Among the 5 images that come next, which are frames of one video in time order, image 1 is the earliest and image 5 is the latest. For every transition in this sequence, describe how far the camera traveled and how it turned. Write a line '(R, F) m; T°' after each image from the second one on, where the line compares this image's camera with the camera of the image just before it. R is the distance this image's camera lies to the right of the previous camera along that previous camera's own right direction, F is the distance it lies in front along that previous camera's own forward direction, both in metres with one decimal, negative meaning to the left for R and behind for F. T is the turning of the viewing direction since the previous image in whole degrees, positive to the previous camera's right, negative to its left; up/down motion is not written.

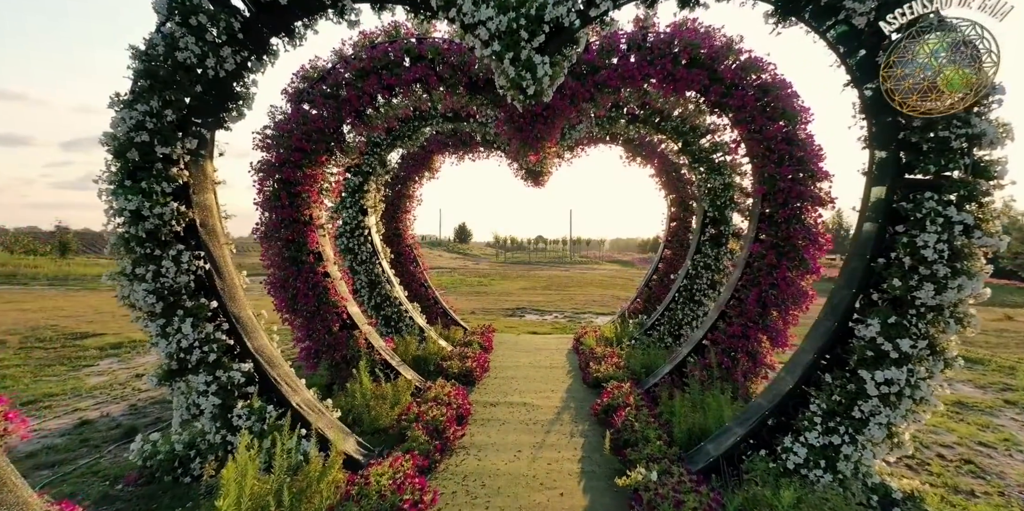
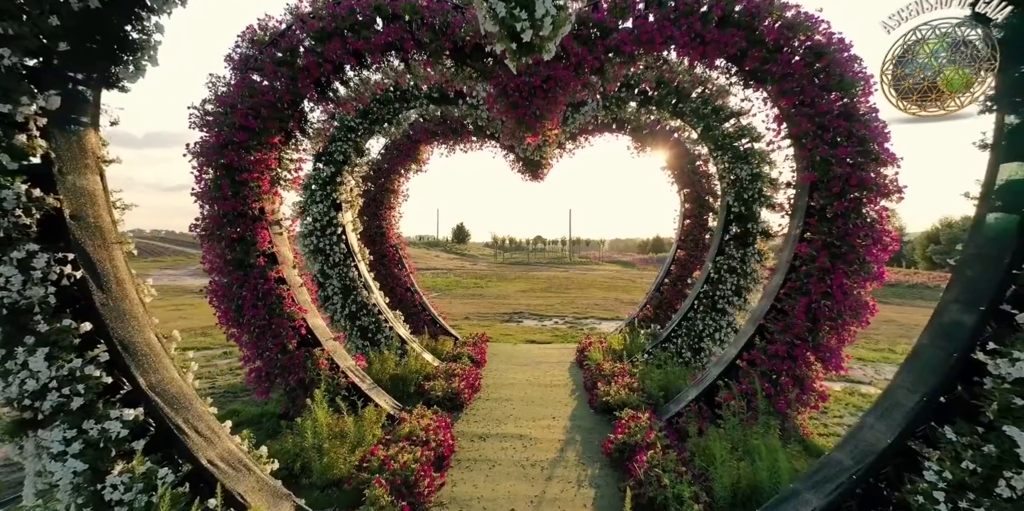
(0.0, +0.7) m; 0°
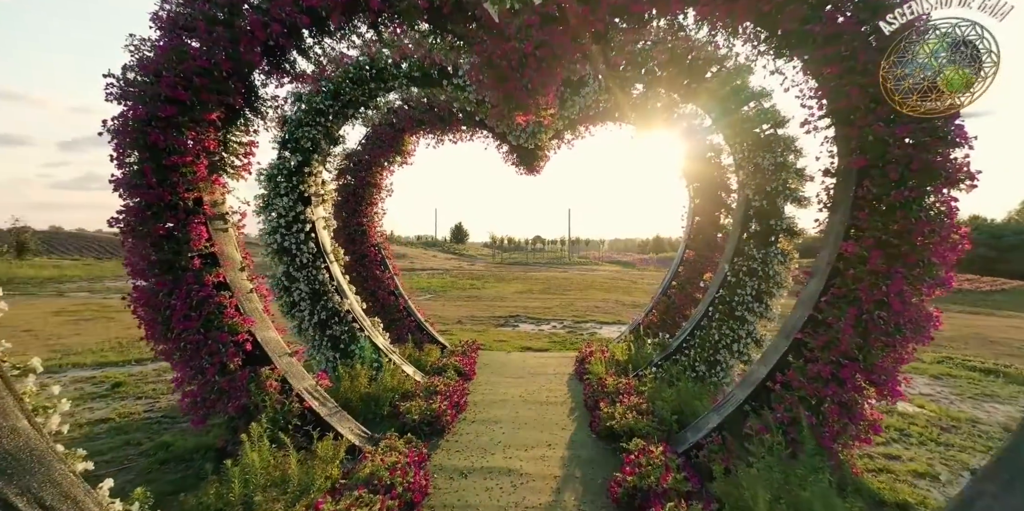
(+0.1, +0.6) m; 0°
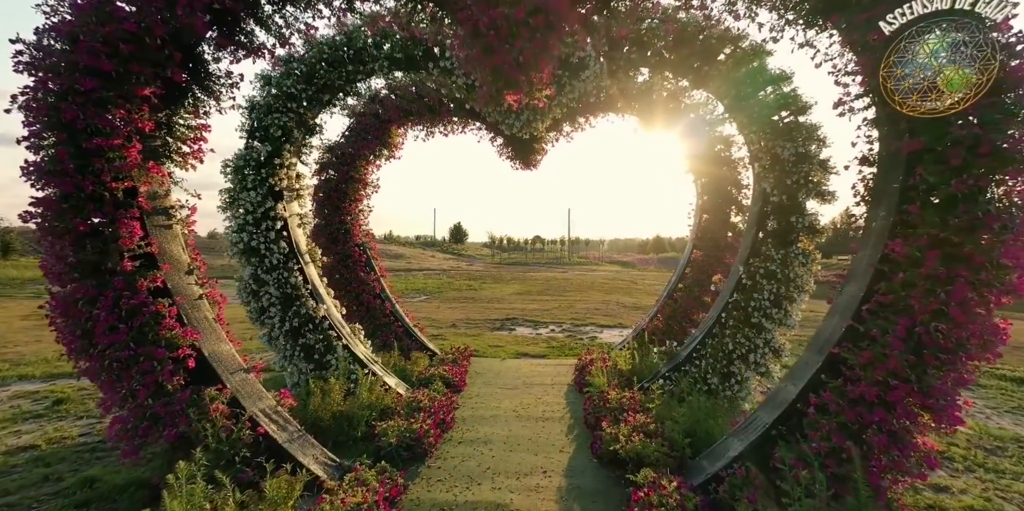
(+0.1, +0.4) m; 0°
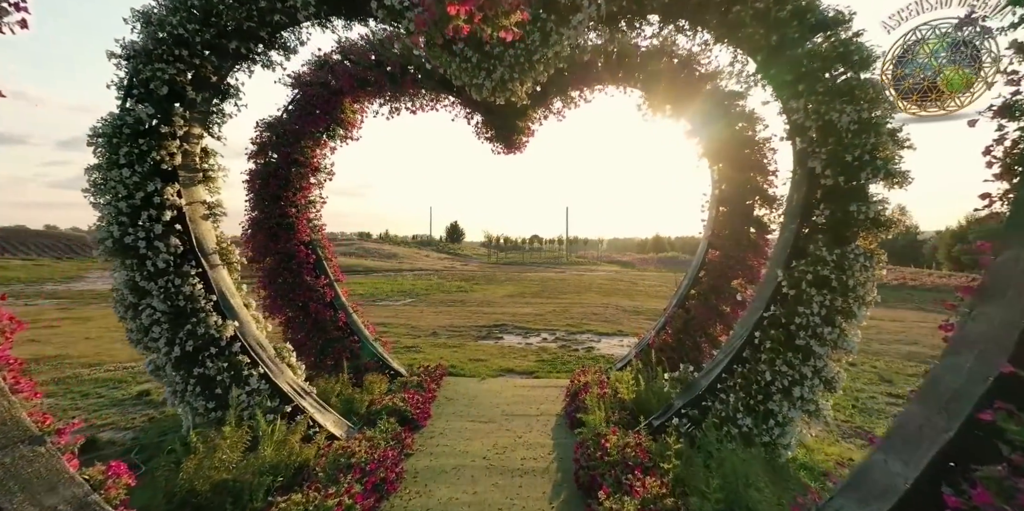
(+0.2, +1.0) m; 0°
